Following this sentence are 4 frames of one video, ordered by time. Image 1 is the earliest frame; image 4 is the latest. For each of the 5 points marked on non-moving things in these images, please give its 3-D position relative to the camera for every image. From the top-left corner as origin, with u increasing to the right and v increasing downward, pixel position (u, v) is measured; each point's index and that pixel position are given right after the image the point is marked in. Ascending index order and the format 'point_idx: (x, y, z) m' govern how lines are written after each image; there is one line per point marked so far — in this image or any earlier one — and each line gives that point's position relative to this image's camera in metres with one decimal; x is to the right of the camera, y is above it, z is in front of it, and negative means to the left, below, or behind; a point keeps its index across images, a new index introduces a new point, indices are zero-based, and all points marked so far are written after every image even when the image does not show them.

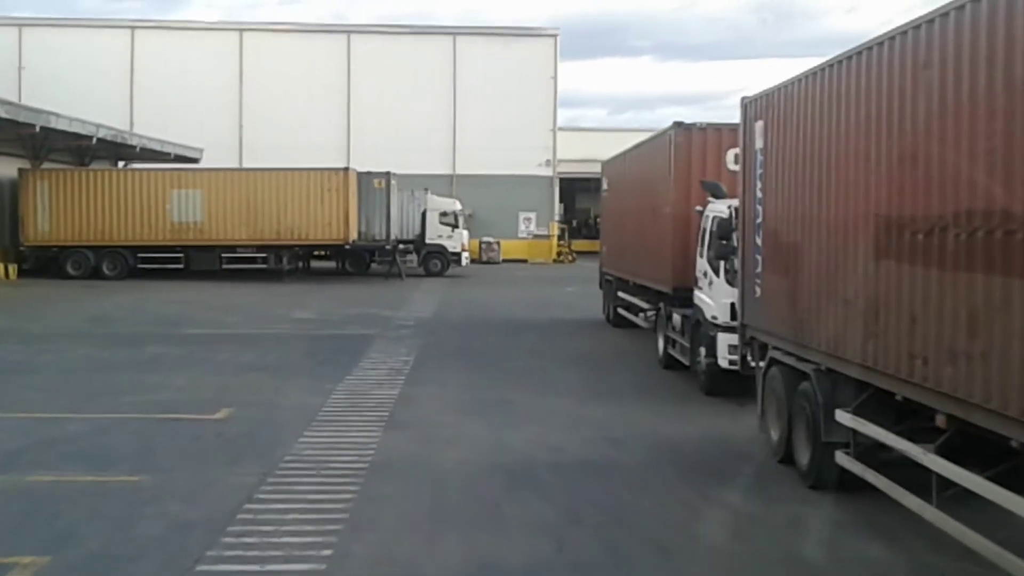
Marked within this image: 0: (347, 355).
0: (-2.5, -1.0, +17.9) m
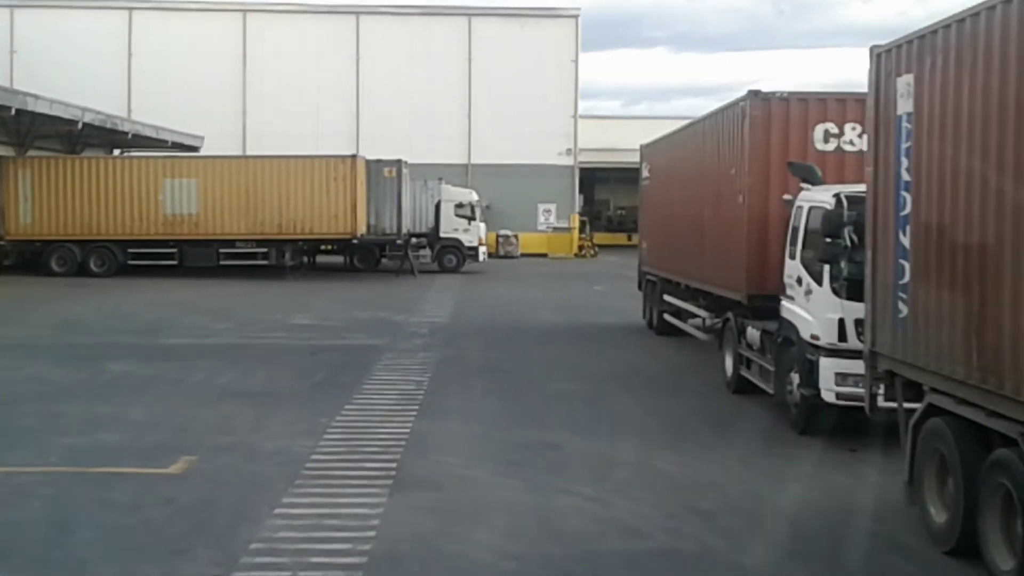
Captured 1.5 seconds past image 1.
0: (-2.1, -1.1, +15.0) m
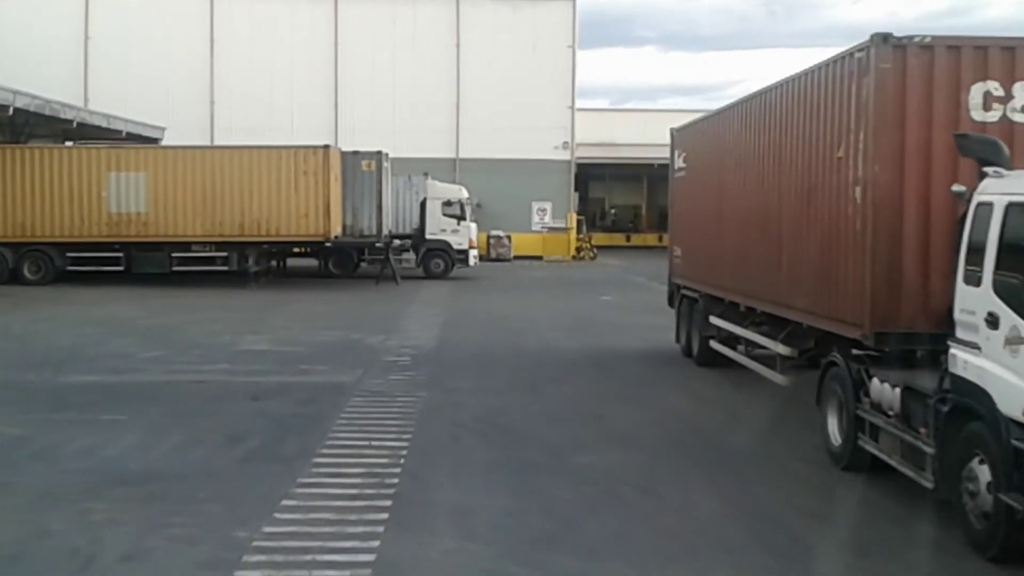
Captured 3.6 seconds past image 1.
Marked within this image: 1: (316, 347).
0: (-2.0, -1.3, +10.8) m
1: (-2.9, -0.9, +17.3) m
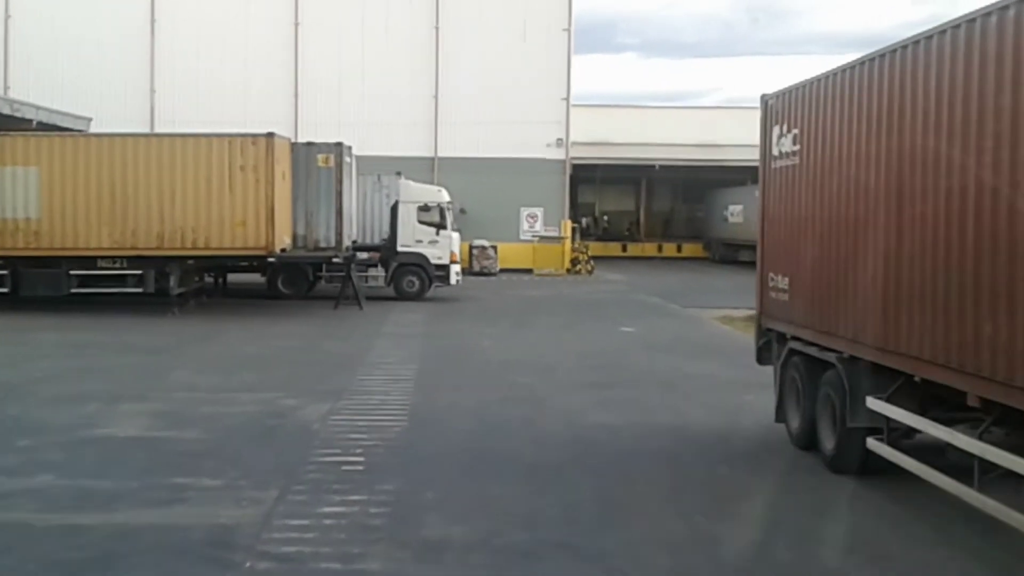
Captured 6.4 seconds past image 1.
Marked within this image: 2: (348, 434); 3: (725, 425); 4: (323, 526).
0: (-1.8, -1.8, +4.7) m
1: (-2.8, -1.3, +11.1) m
2: (-1.5, -1.4, +11.0) m
3: (+2.2, -1.4, +11.7) m
4: (-1.3, -1.6, +7.8) m
